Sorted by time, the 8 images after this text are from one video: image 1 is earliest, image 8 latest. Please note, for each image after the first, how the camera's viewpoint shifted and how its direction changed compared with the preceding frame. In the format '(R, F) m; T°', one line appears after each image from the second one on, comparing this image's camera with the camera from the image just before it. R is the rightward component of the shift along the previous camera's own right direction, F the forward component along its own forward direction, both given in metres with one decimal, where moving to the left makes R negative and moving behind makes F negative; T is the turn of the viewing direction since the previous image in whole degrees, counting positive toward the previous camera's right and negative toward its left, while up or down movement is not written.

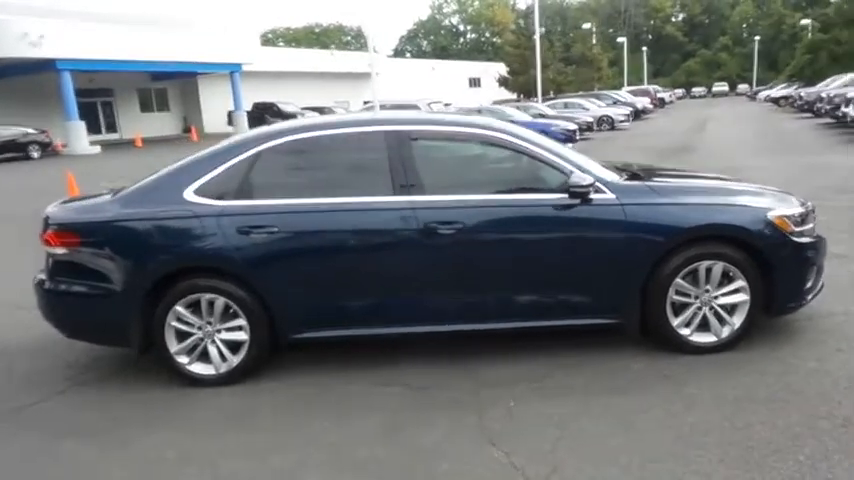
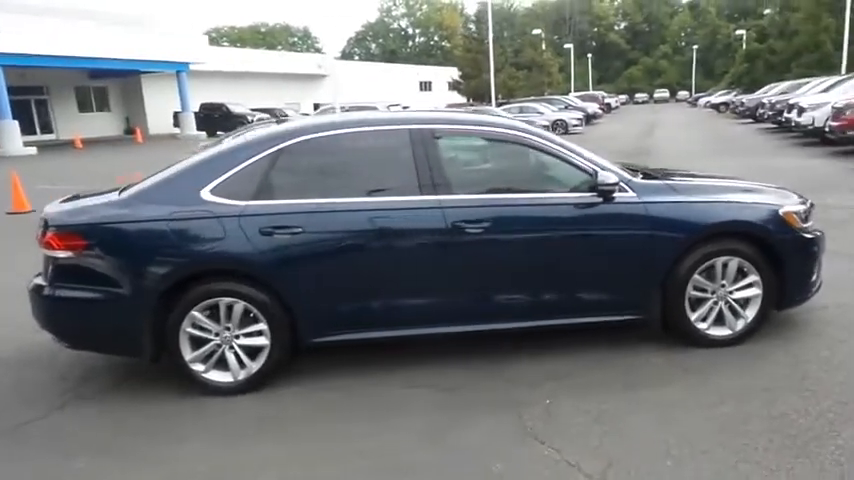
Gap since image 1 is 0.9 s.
(-0.5, +0.1) m; +5°
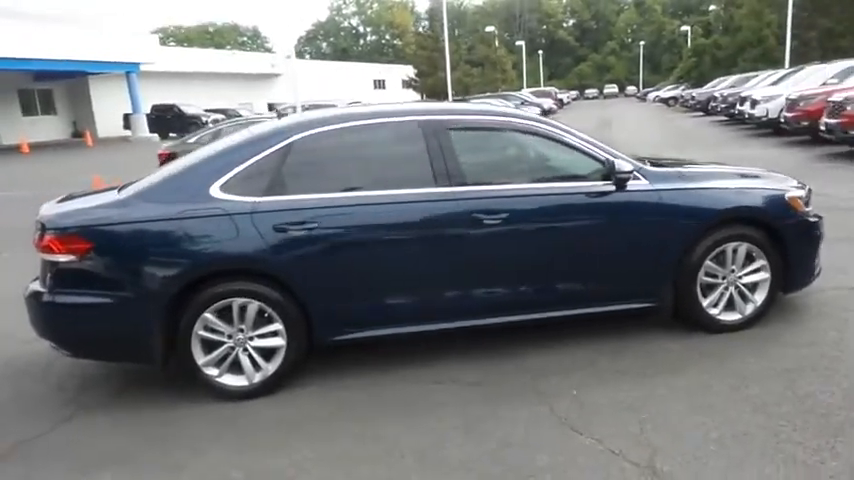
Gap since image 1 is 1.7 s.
(-0.4, +0.1) m; +4°
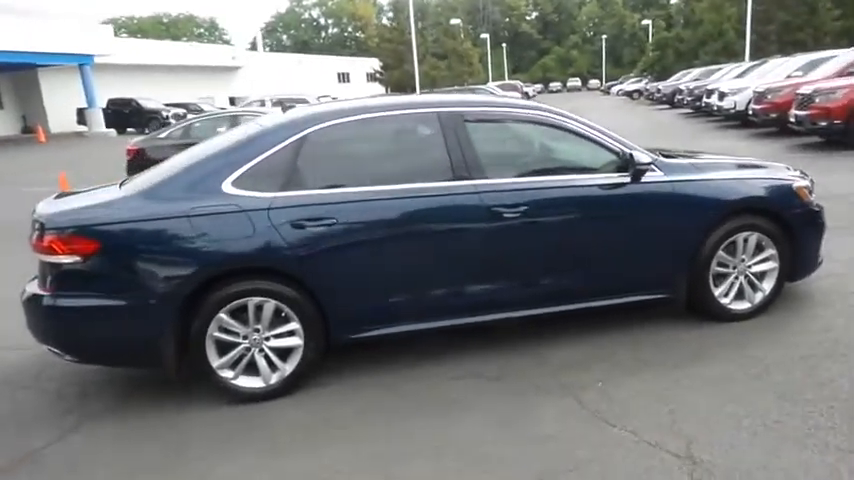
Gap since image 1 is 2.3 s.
(-0.4, +0.1) m; +4°
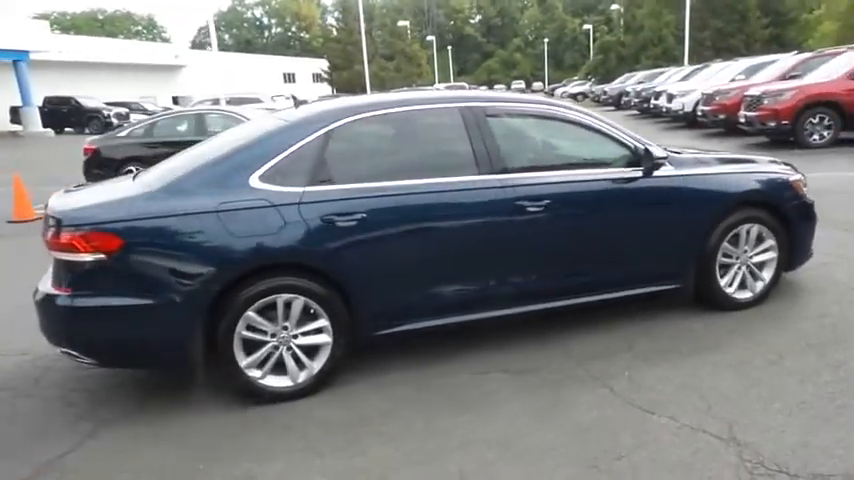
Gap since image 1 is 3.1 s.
(-0.5, 0.0) m; +5°
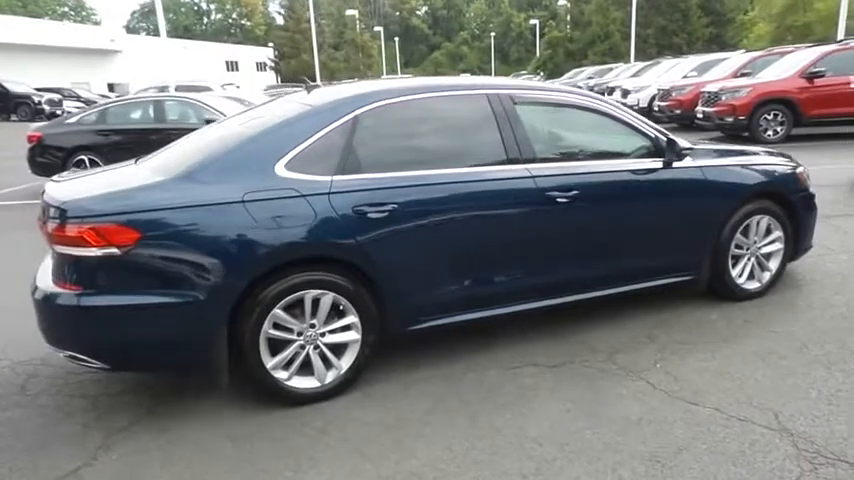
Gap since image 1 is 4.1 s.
(-0.5, +0.2) m; +5°
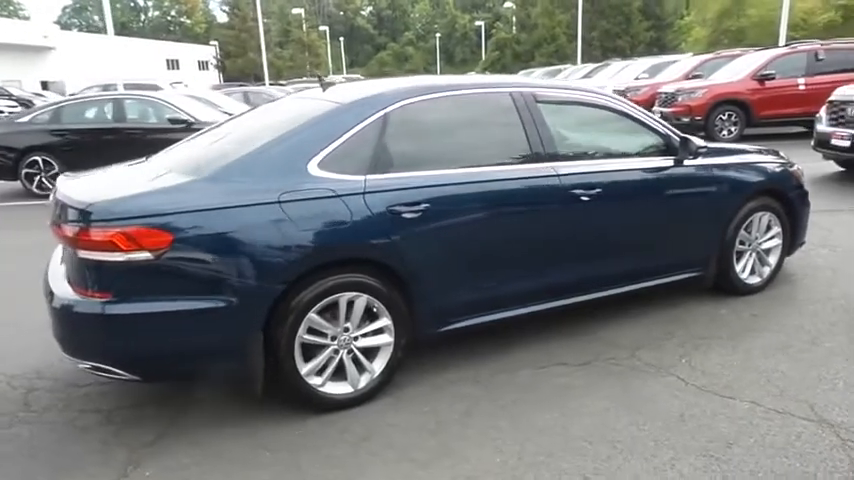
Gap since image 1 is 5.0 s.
(-0.5, +0.1) m; +5°
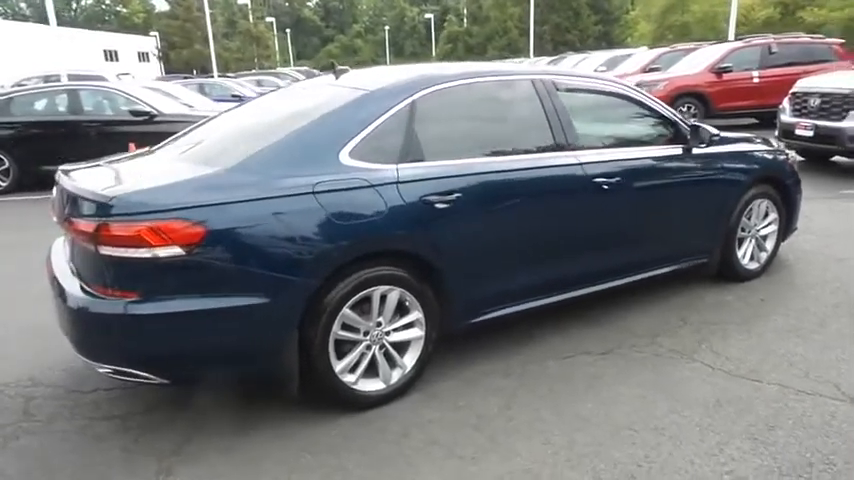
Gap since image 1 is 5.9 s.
(-0.5, +0.1) m; +5°
